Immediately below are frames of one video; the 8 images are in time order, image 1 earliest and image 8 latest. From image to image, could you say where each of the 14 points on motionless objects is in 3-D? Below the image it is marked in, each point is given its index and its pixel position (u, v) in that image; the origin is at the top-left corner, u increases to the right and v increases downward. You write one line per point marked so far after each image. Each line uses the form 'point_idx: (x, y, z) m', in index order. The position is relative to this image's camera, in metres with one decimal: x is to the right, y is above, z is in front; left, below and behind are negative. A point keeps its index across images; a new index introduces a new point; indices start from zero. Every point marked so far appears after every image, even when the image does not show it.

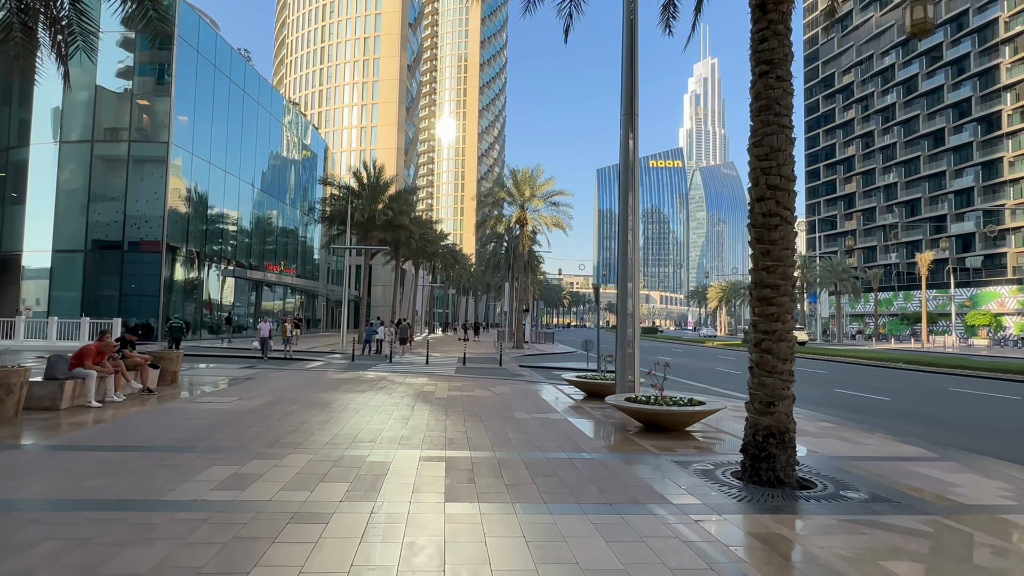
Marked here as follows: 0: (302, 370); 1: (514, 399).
0: (-6.1, -2.4, +16.6) m
1: (+0.1, -2.3, +12.2) m
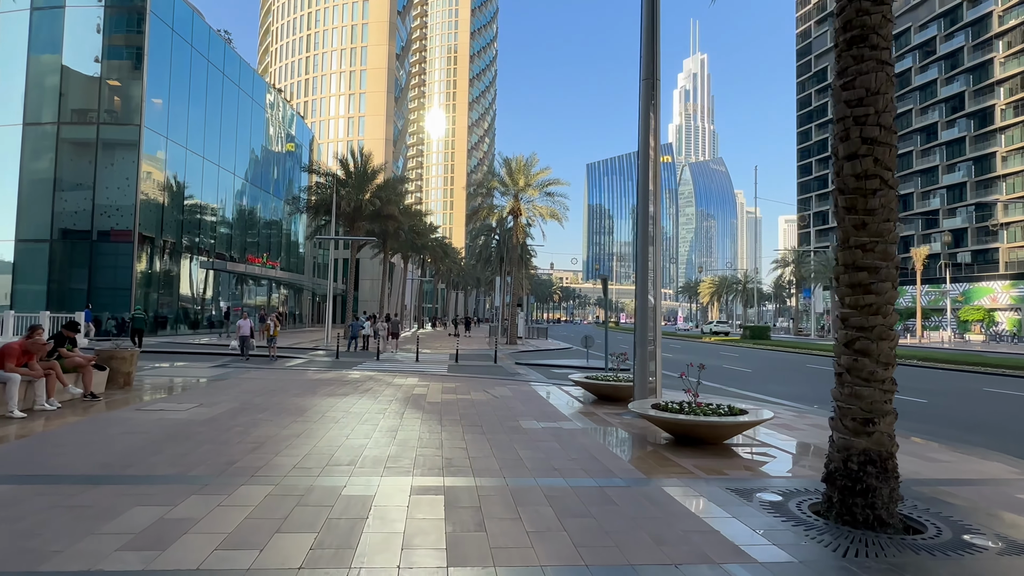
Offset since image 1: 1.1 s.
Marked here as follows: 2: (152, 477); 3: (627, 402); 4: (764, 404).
0: (-6.1, -2.1, +15.1) m
1: (+0.1, -2.1, +10.8) m
2: (-3.2, -1.7, +5.2) m
3: (+2.2, -2.3, +11.4) m
4: (+5.1, -2.4, +11.8) m
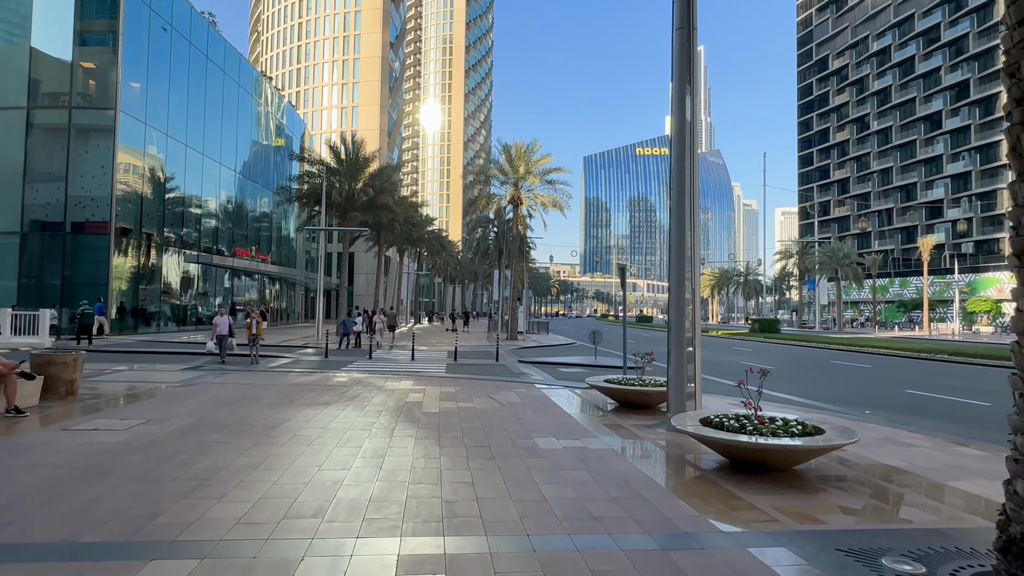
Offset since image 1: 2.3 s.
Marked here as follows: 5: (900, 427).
0: (-6.0, -2.0, +13.5) m
1: (+0.3, -2.0, +9.2) m
2: (-3.0, -1.6, +3.6) m
3: (+2.4, -2.1, +9.9) m
4: (+5.2, -2.2, +10.3) m
5: (+6.1, -2.2, +9.1) m
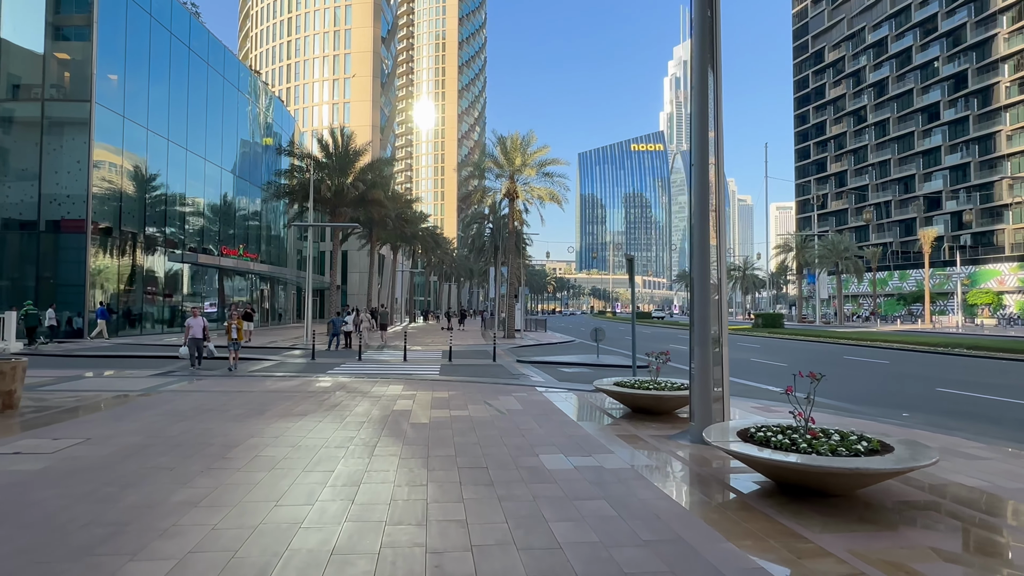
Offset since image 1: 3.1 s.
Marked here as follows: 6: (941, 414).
0: (-6.0, -1.9, +12.4) m
1: (+0.3, -1.9, +8.1) m
2: (-3.0, -1.5, +2.5) m
3: (+2.4, -2.0, +8.8) m
4: (+5.2, -2.0, +9.2) m
5: (+6.1, -2.0, +8.1) m
6: (+7.4, -2.2, +10.2) m
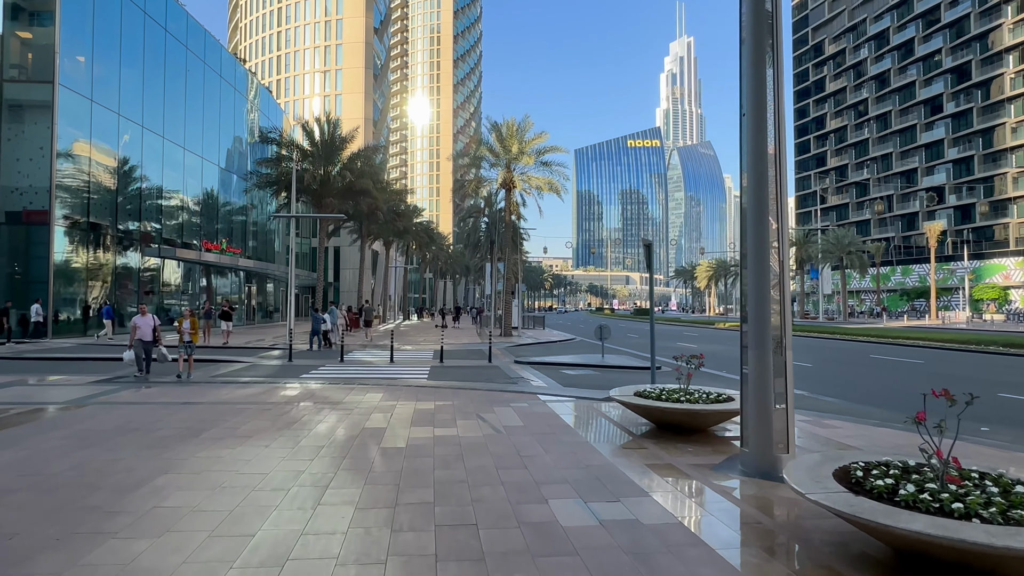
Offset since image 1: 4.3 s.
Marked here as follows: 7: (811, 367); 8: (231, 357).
0: (-6.1, -1.8, +10.7) m
1: (+0.3, -1.7, +6.4) m
2: (-2.9, -1.5, +0.8) m
3: (+2.4, -1.8, +7.2) m
4: (+5.2, -1.9, +7.6) m
5: (+6.1, -1.9, +6.4) m
6: (+7.4, -2.0, +8.5) m
7: (+8.4, -2.2, +16.5) m
8: (-8.4, -2.1, +17.5) m
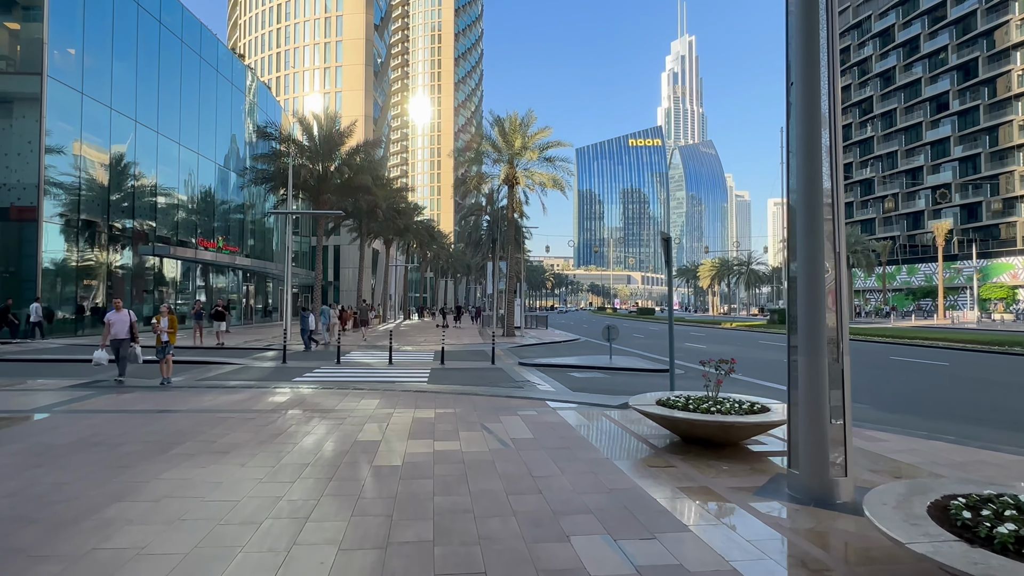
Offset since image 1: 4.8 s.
0: (-6.0, -1.7, +9.9) m
1: (+0.4, -1.7, +5.7) m
2: (-2.8, -1.4, 0.0) m
3: (+2.5, -1.8, +6.4) m
4: (+5.3, -1.8, +6.8) m
5: (+6.2, -1.8, +5.7) m
6: (+7.5, -2.0, +7.7) m
7: (+8.5, -2.2, +15.8) m
8: (-8.3, -2.0, +16.8) m
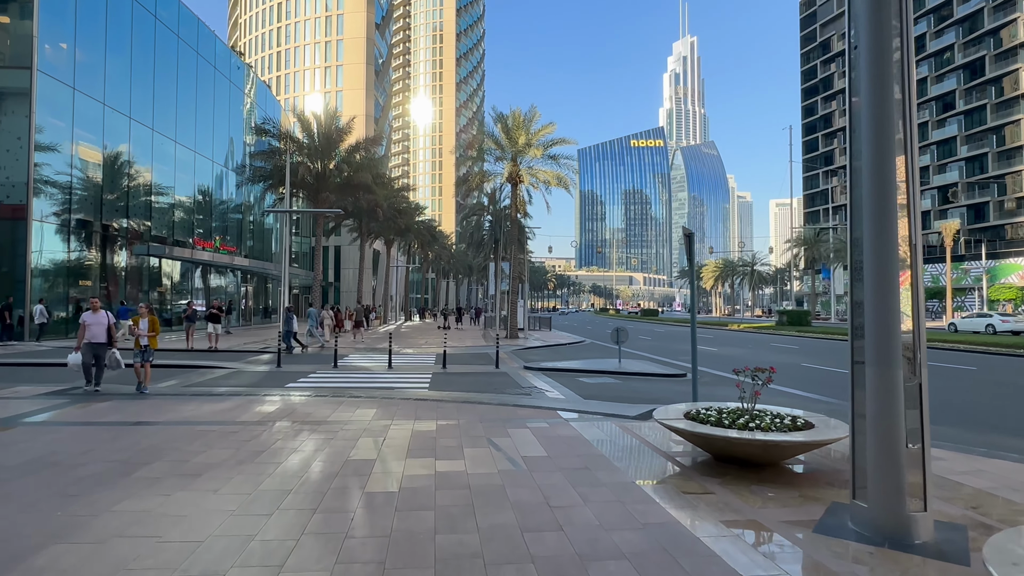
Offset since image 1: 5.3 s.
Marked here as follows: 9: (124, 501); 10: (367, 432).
0: (-5.8, -1.7, +9.2) m
1: (+0.5, -1.7, +4.9) m
2: (-2.7, -1.4, -0.7) m
3: (+2.6, -1.8, +5.6) m
4: (+5.4, -1.8, +6.1) m
5: (+6.3, -1.8, +4.9) m
6: (+7.6, -2.0, +7.0) m
7: (+8.7, -2.2, +15.0) m
8: (-8.2, -2.1, +16.1) m
9: (-2.9, -1.6, +4.5) m
10: (-1.8, -1.8, +7.3) m
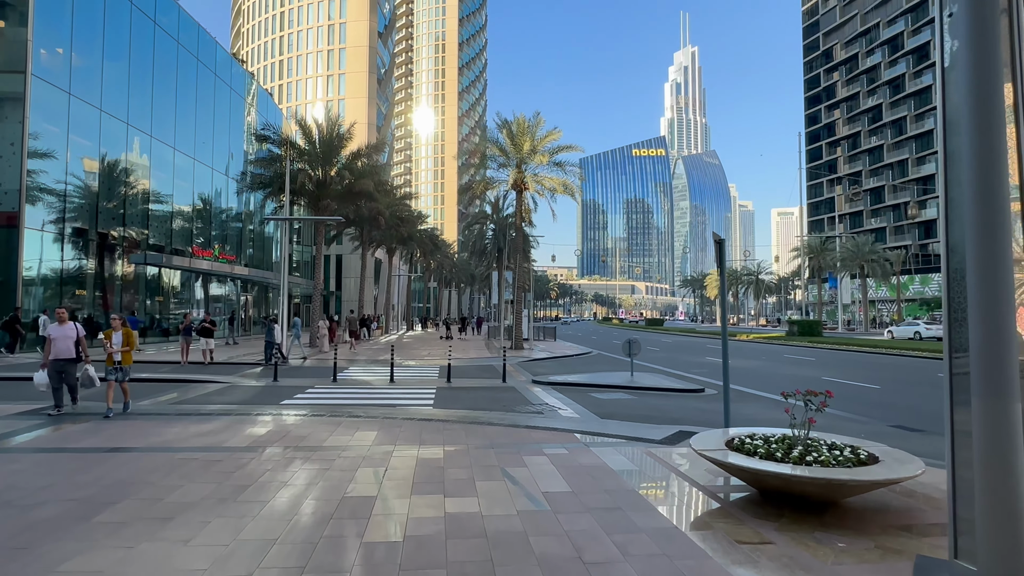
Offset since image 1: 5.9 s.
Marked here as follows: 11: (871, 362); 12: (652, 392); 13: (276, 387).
0: (-5.6, -1.9, +8.5) m
1: (+0.6, -1.8, +4.2) m
2: (-2.6, -1.4, -1.4) m
3: (+2.8, -1.9, +4.9) m
4: (+5.6, -1.9, +5.3) m
5: (+6.4, -1.9, +4.2) m
6: (+7.8, -2.1, +6.2) m
7: (+8.9, -2.4, +14.2) m
8: (-8.0, -2.3, +15.3) m
9: (-2.8, -1.7, +3.8) m
10: (-1.6, -1.9, +6.5) m
11: (+12.1, -2.5, +20.0) m
12: (+3.3, -2.4, +13.7) m
13: (-5.7, -2.4, +14.3) m
